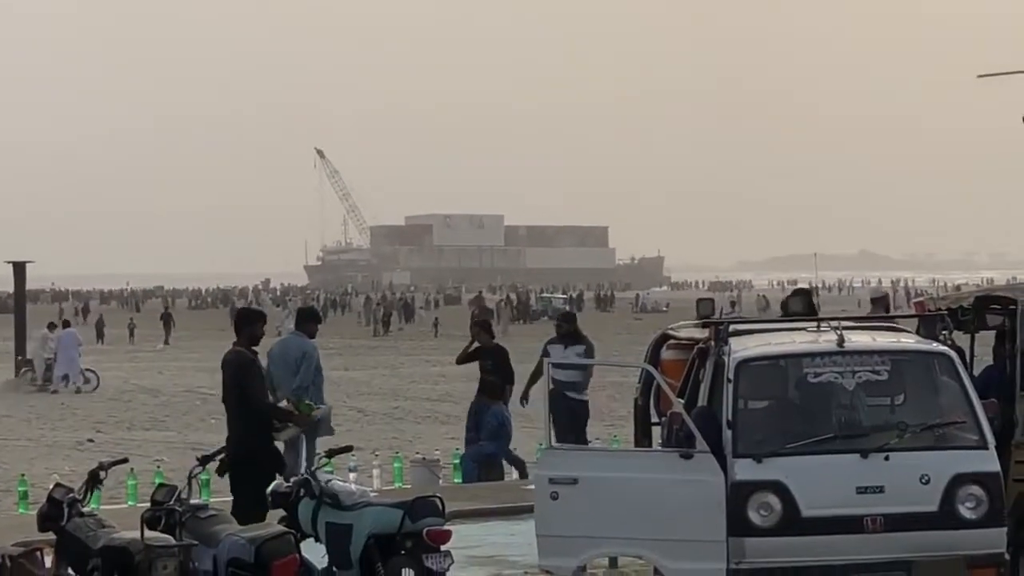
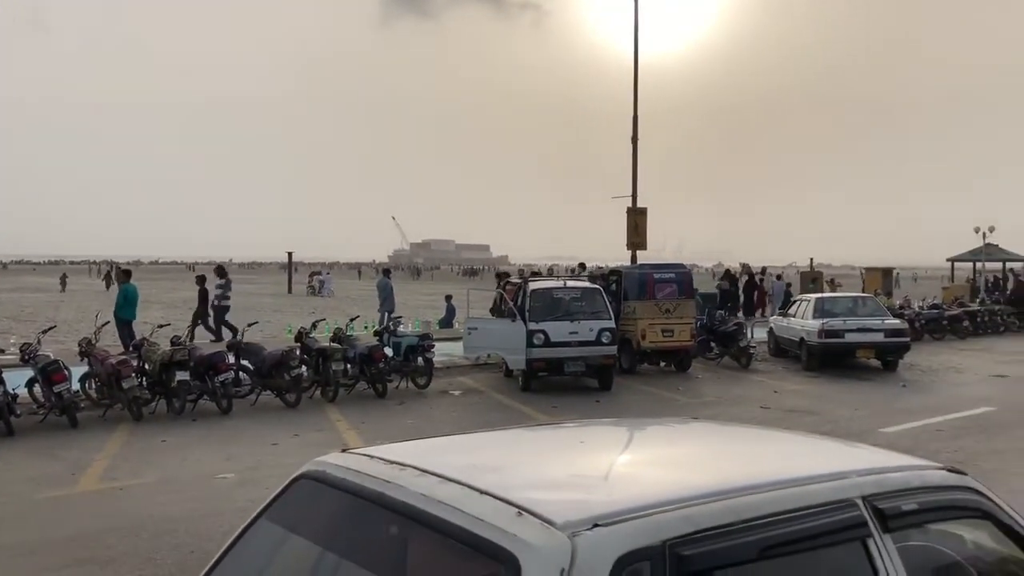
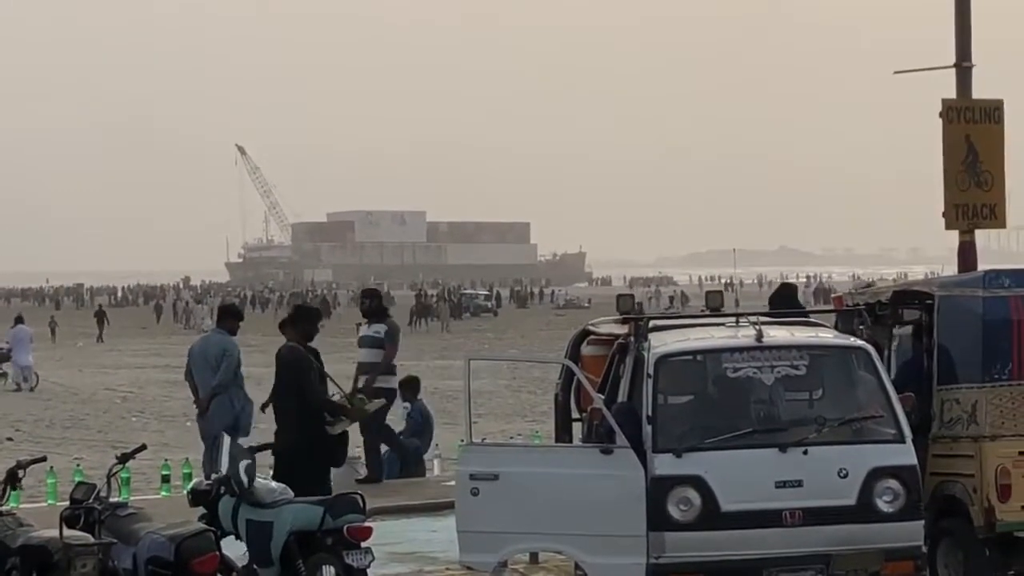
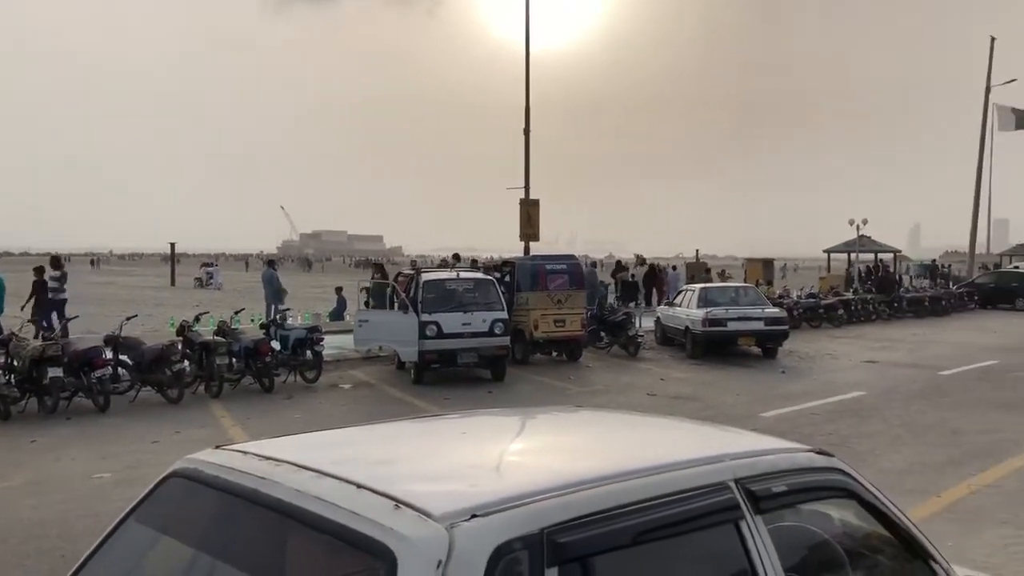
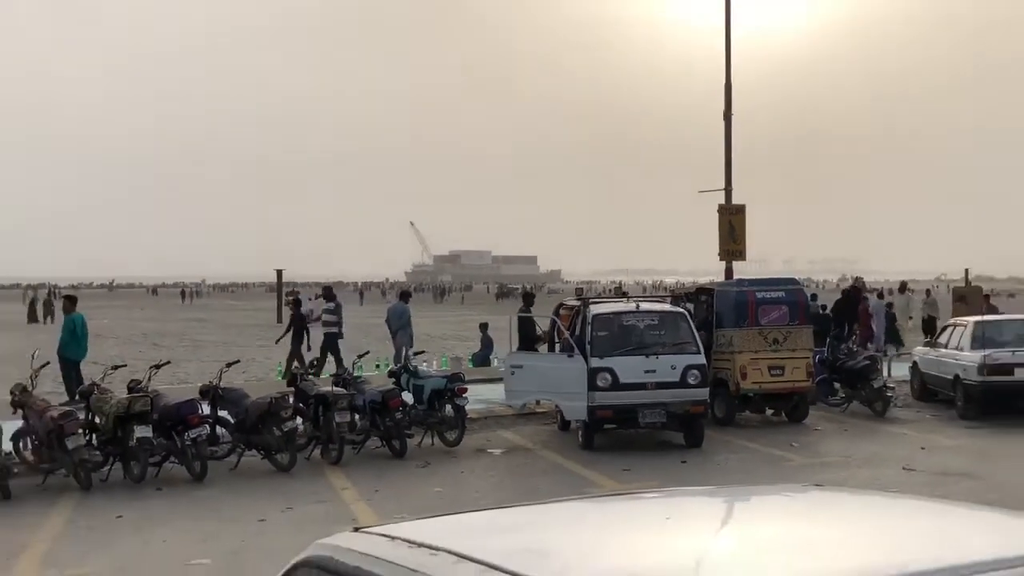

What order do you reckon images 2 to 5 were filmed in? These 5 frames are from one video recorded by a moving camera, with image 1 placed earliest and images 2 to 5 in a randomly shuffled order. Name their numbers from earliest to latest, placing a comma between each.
3, 5, 2, 4
